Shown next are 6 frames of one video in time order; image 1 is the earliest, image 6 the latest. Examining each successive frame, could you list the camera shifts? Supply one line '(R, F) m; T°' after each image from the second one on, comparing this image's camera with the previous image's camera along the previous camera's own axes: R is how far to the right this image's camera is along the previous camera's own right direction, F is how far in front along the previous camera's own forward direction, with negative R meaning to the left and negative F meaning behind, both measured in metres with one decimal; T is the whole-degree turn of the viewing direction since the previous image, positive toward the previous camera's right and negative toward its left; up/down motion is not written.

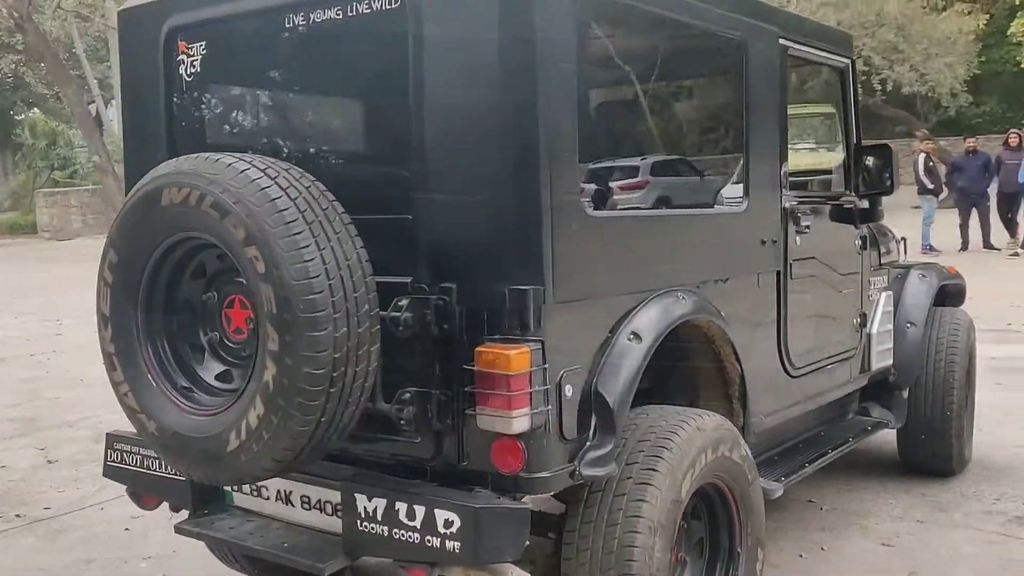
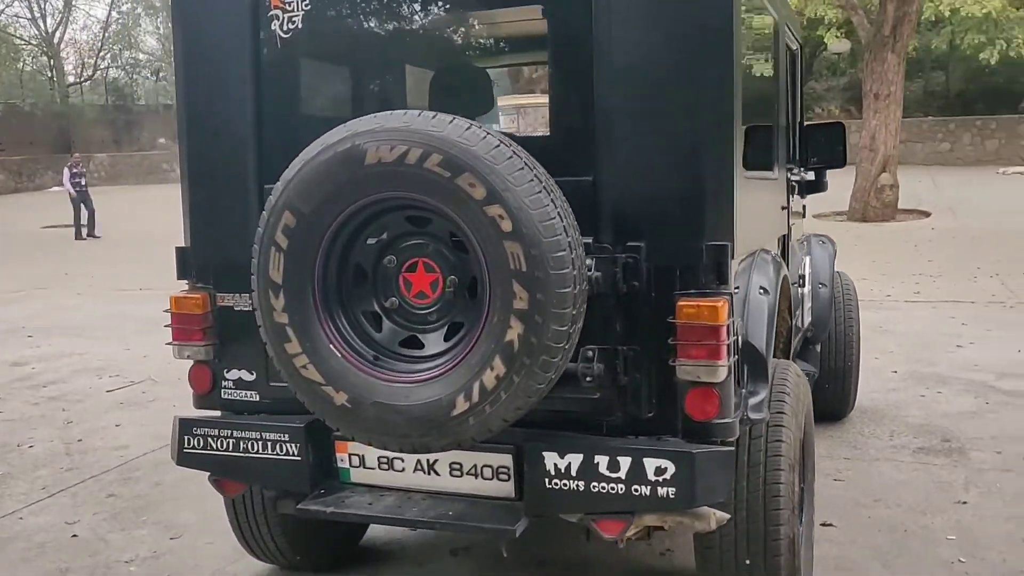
(-1.2, +0.1) m; +17°
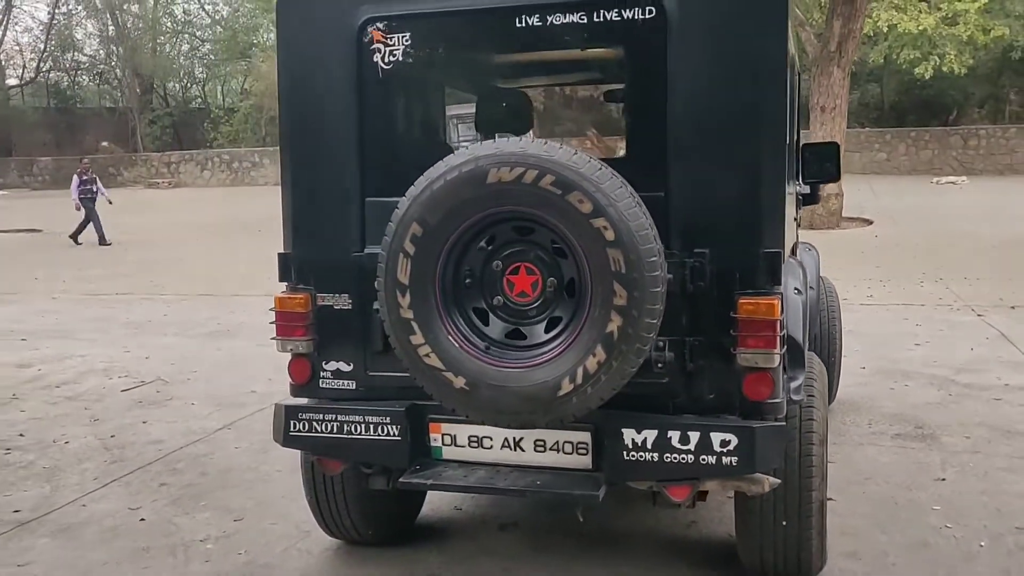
(-0.4, -0.4) m; +4°
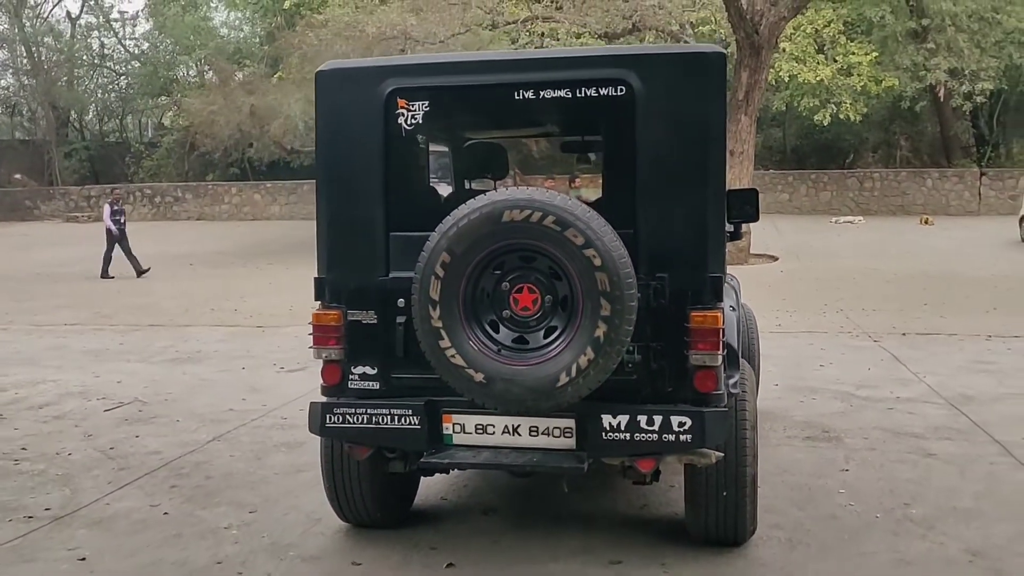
(-0.3, -0.8) m; +5°
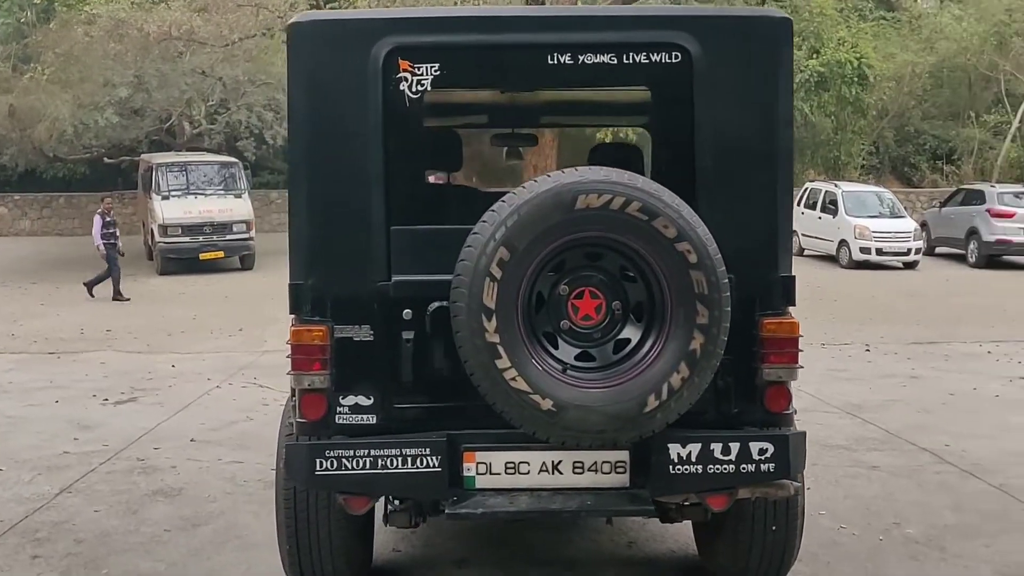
(-0.9, +0.8) m; +14°
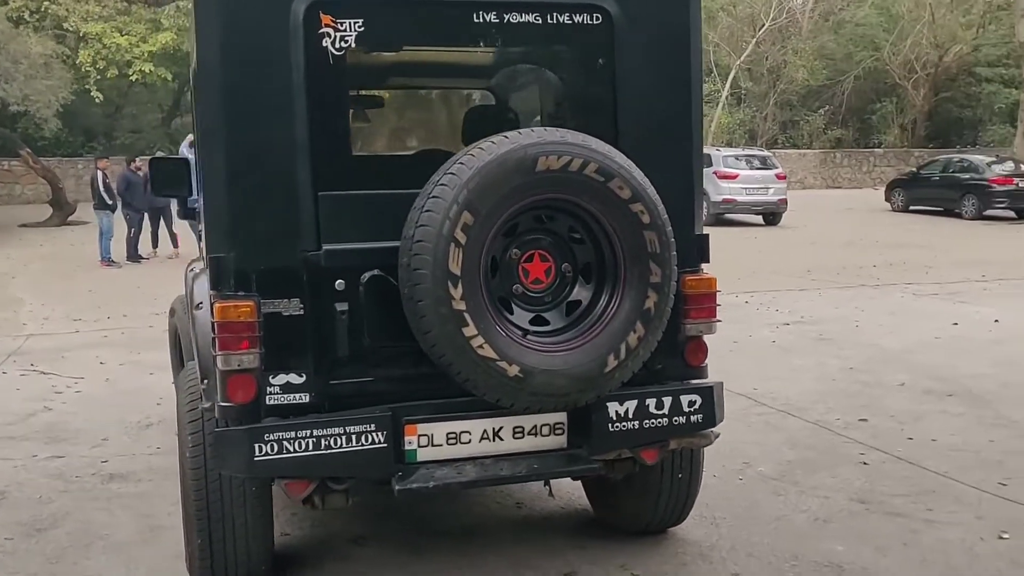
(-0.6, +0.1) m; +15°
